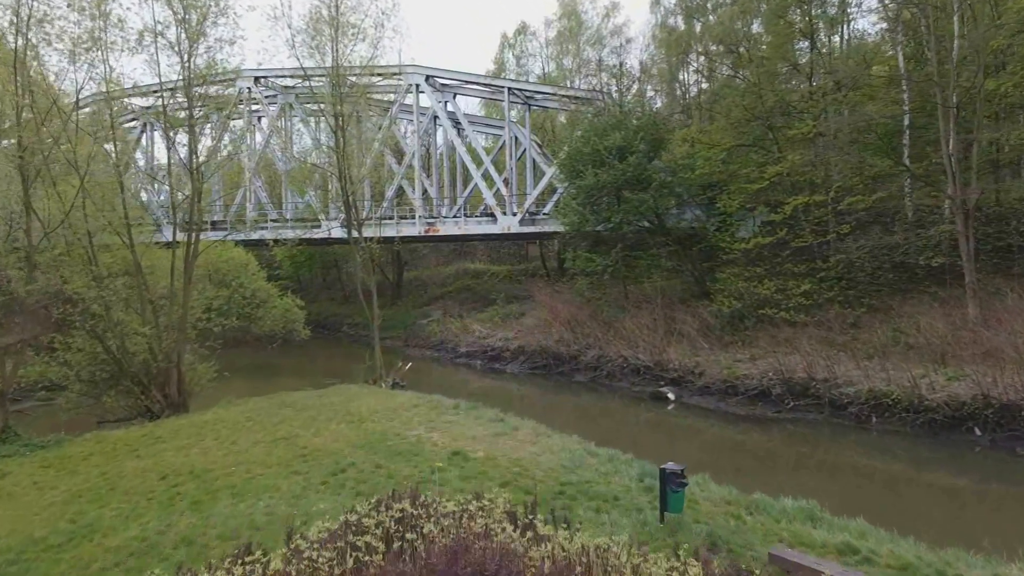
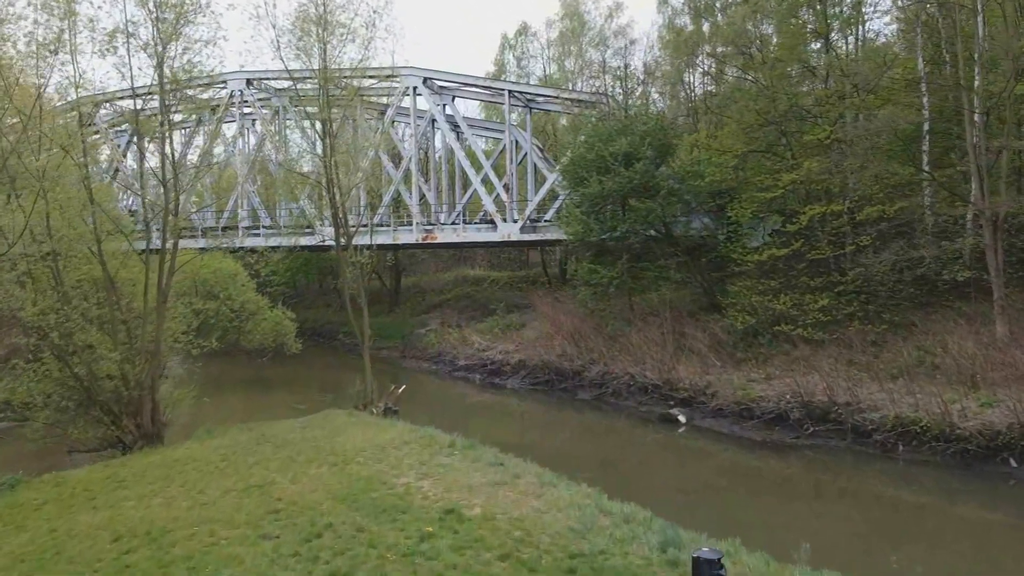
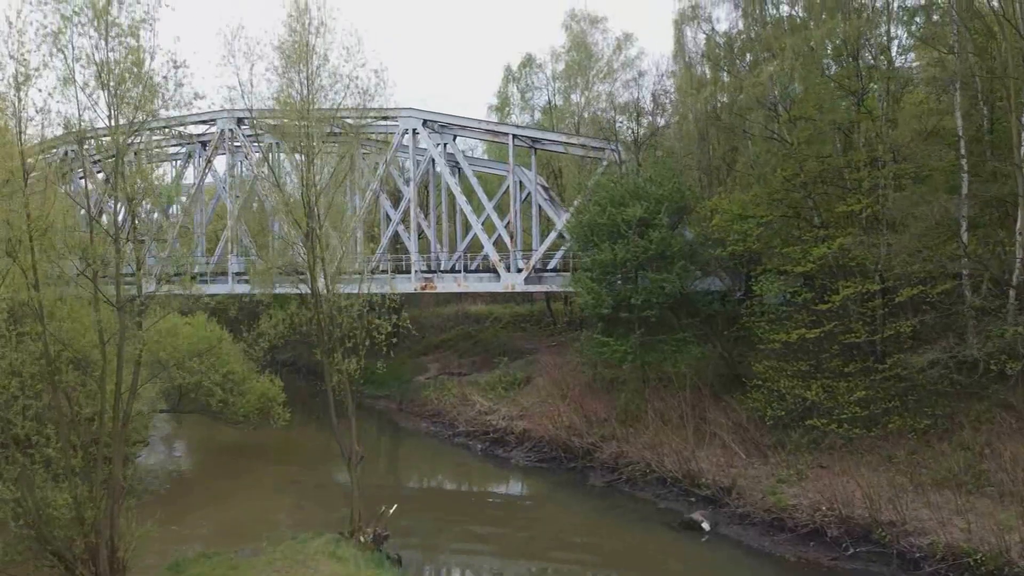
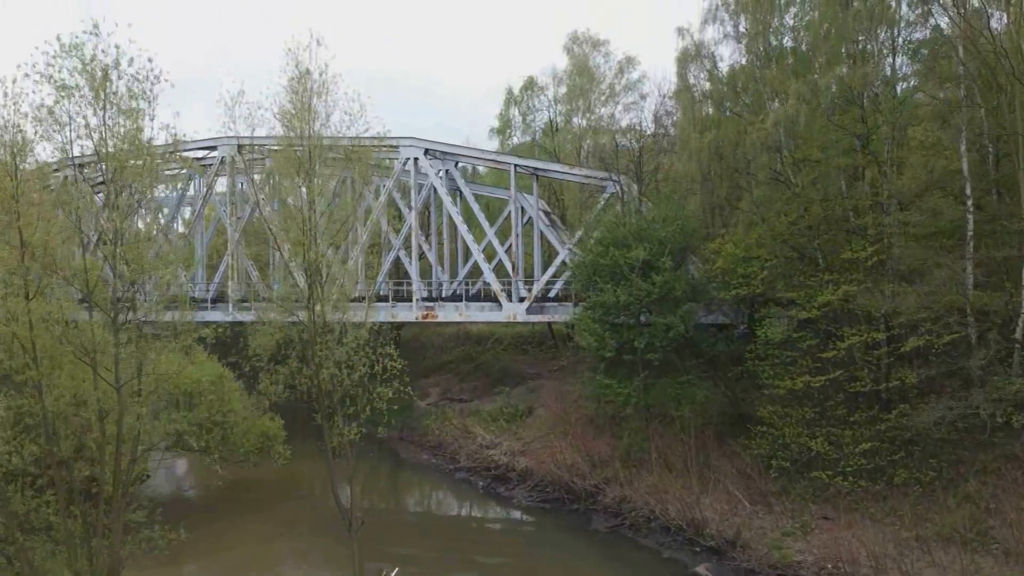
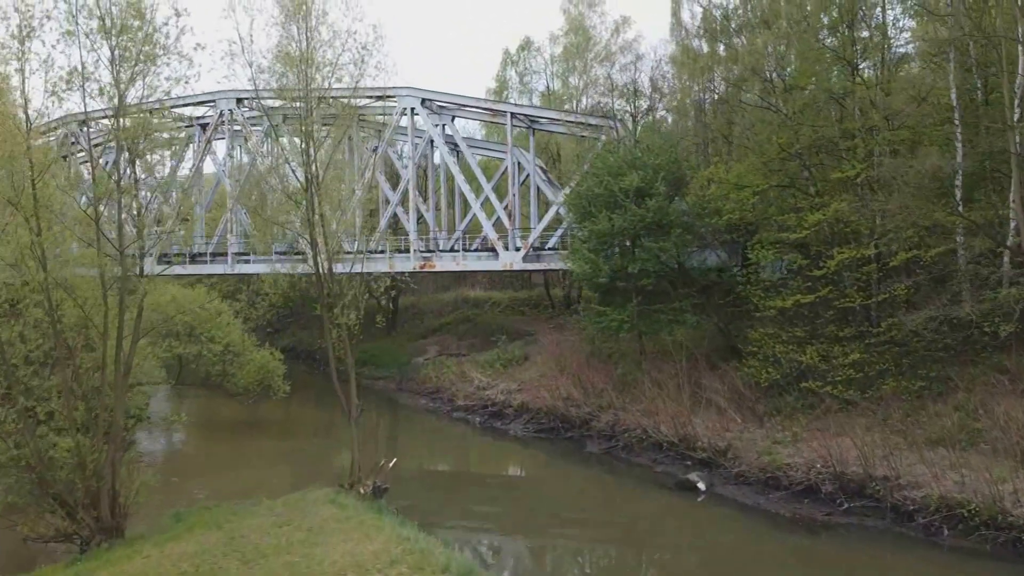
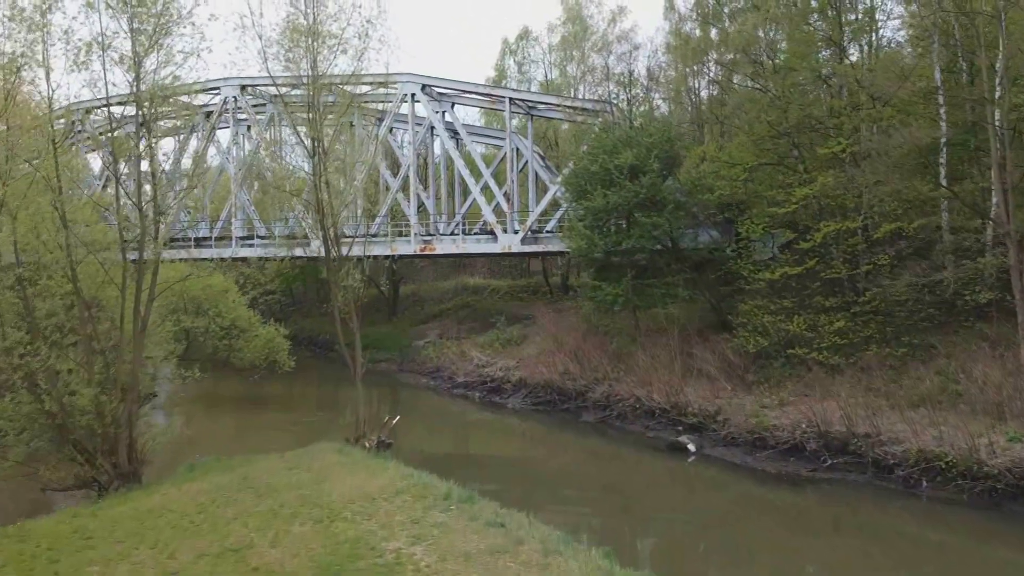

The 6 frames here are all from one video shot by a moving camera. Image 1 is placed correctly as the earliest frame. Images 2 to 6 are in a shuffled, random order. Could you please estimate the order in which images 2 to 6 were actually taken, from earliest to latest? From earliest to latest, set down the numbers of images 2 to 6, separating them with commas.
2, 6, 5, 3, 4
